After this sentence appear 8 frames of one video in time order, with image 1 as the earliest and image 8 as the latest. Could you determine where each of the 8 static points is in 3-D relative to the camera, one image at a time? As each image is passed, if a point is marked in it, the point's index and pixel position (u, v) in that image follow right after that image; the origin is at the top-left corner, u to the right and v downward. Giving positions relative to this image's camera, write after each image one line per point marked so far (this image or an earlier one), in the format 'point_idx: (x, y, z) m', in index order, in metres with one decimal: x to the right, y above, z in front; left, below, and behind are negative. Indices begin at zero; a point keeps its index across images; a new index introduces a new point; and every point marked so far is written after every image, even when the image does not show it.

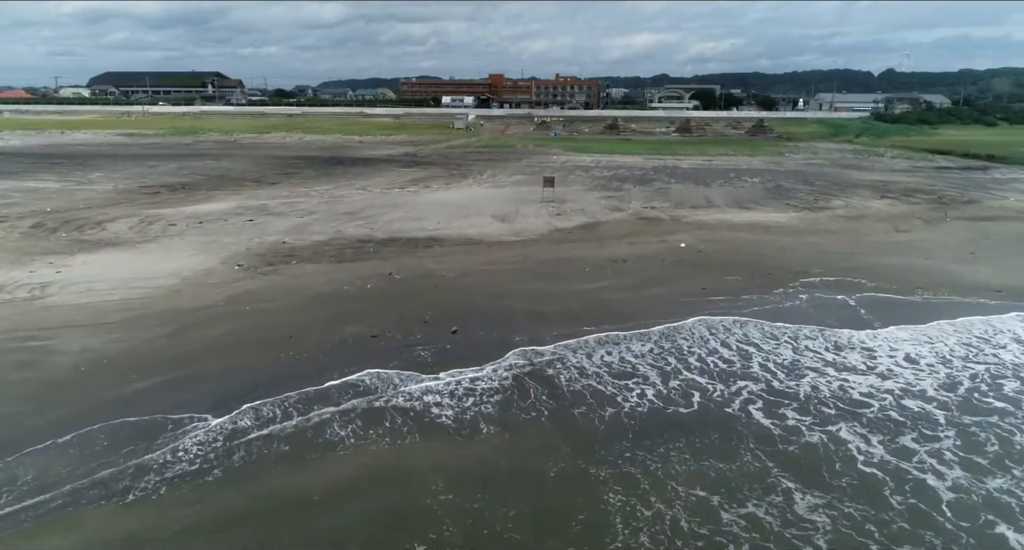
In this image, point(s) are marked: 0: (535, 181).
0: (+0.7, +2.7, +19.3) m
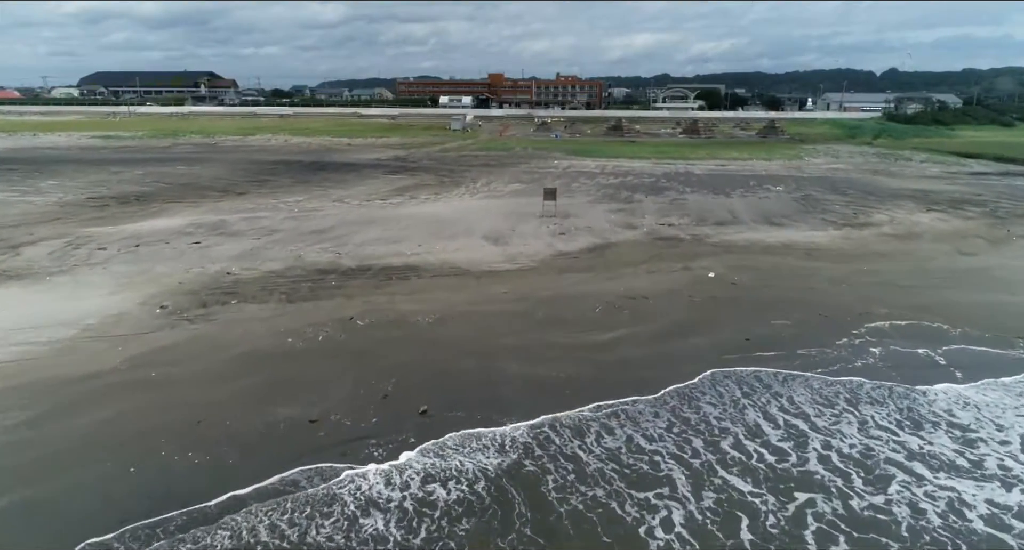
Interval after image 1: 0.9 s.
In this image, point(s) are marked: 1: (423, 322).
0: (+0.6, +2.2, +17.2) m
1: (-1.0, -0.6, +7.8) m
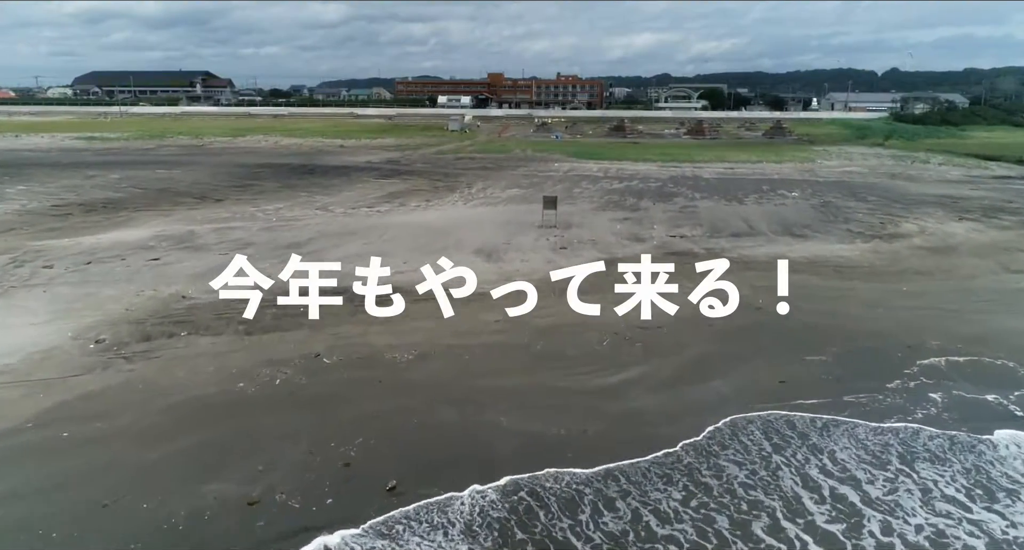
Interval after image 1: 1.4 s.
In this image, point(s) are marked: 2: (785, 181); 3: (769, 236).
0: (+0.5, +1.9, +16.1) m
1: (-1.1, -0.9, +6.7) m
2: (+8.1, +2.8, +19.5) m
3: (+4.6, +0.7, +11.7) m
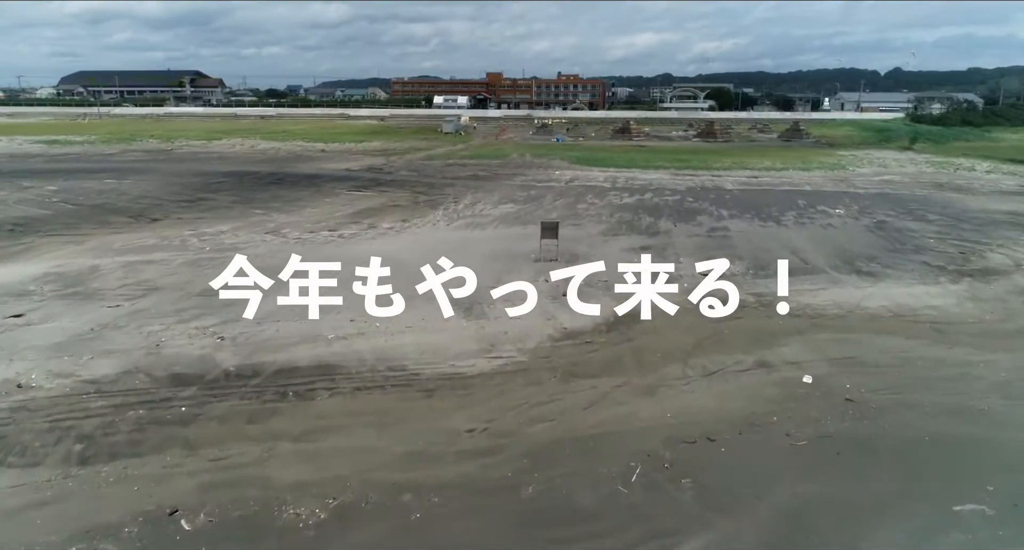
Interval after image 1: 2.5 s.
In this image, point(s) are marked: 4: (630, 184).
0: (+0.4, +1.2, +13.5) m
1: (-1.3, -1.5, +4.1) m
2: (+7.9, +2.1, +16.9) m
3: (+4.4, 0.0, +9.2) m
4: (+3.2, +2.5, +18.2) m
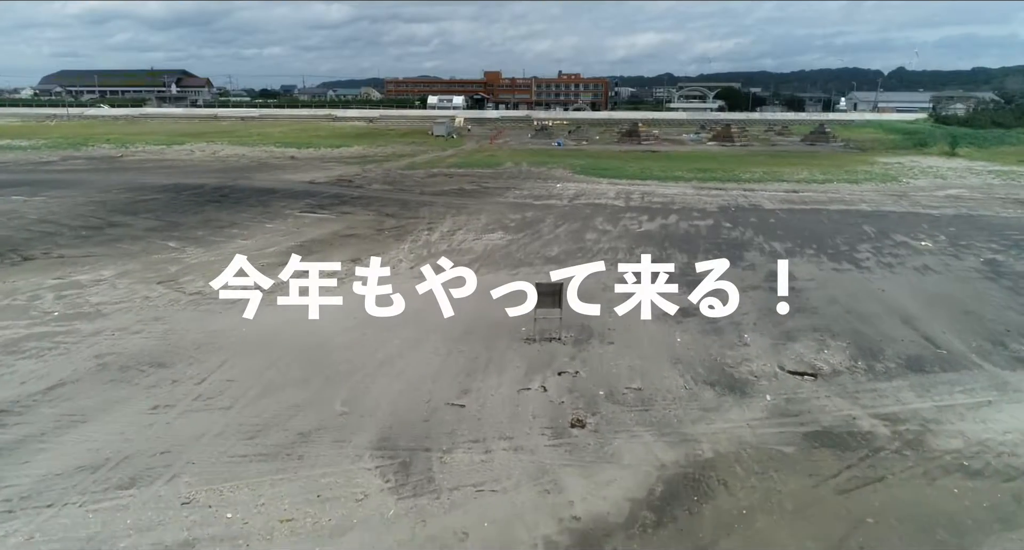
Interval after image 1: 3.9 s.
0: (+0.2, +0.3, +10.3) m
1: (-1.5, -2.4, +0.8) m
2: (+7.7, +1.2, +13.7) m
3: (+4.2, -0.8, +5.9) m
4: (+3.1, +1.6, +15.0) m
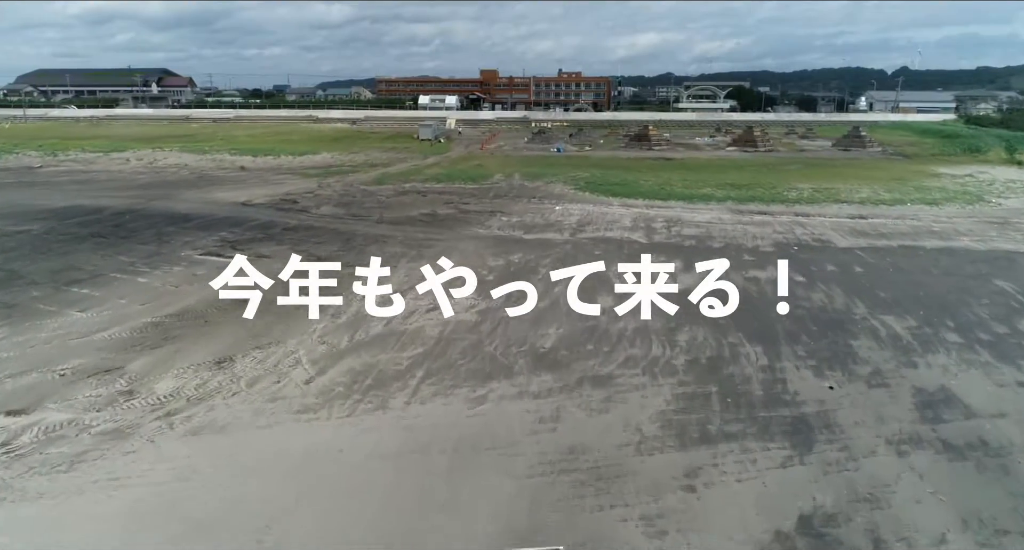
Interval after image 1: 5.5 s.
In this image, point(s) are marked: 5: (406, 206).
0: (-0.1, -0.7, +6.4) m
1: (-1.8, -3.4, -3.0) m
2: (+7.5, +0.2, +9.9) m
3: (+3.9, -1.8, +2.1) m
4: (+2.8, +0.6, +11.1) m
5: (-2.3, +1.5, +14.3) m
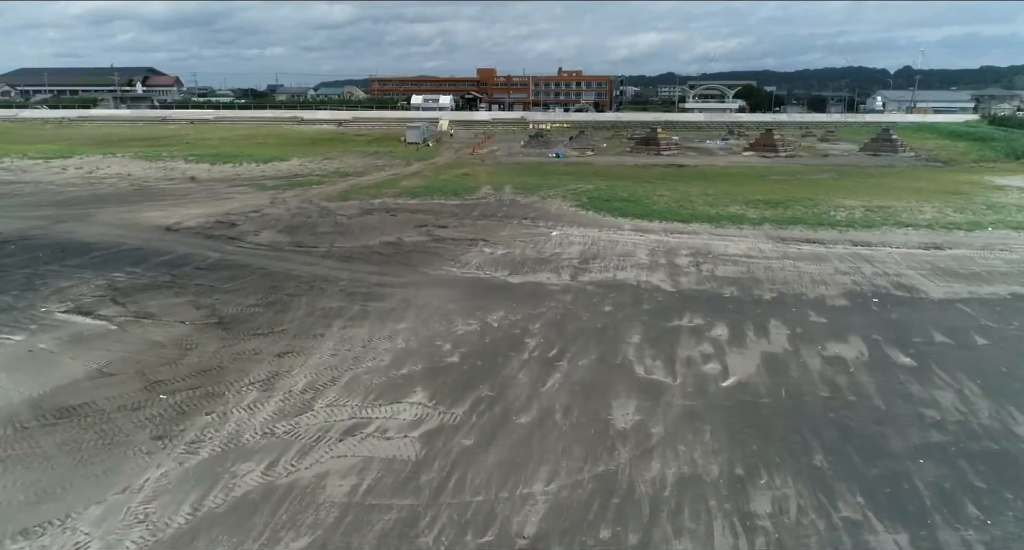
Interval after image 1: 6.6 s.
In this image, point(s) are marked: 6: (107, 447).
0: (-0.3, -1.4, +3.7) m
1: (-2.0, -4.1, -5.7) m
2: (+7.2, -0.5, +7.1) m
3: (+3.7, -2.6, -0.6) m
4: (+2.5, -0.1, +8.4) m
5: (-2.6, +0.8, +11.6) m
6: (-2.7, -1.2, +4.6) m
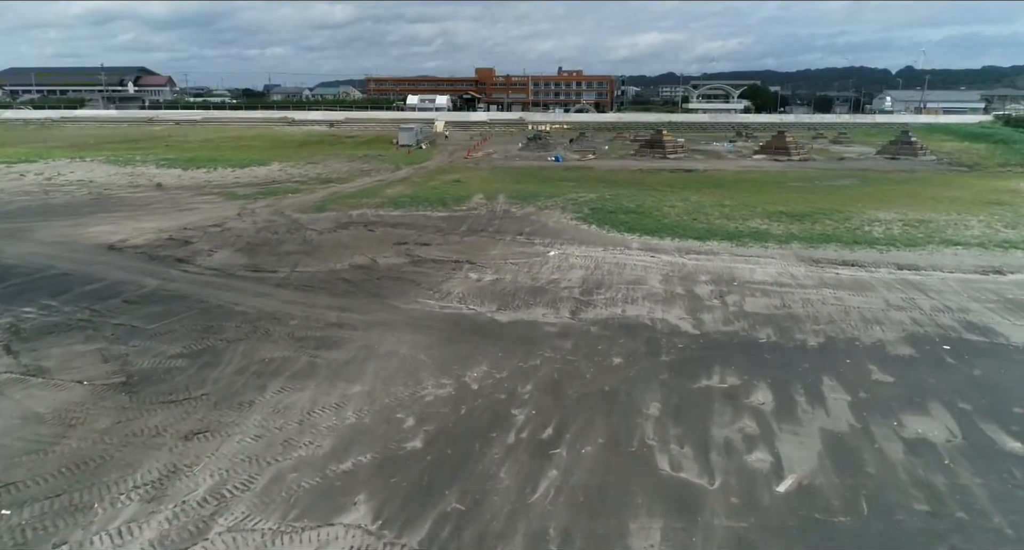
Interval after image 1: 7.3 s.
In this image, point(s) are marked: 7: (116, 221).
0: (-0.5, -1.8, +2.3) m
1: (-2.1, -4.5, -7.2) m
2: (+7.1, -0.9, +5.7) m
3: (+3.5, -3.0, -2.1) m
4: (+2.4, -0.5, +6.9) m
5: (-2.7, +0.4, +10.1) m
6: (-2.9, -1.6, +3.1) m
7: (-7.4, +1.0, +12.3) m
